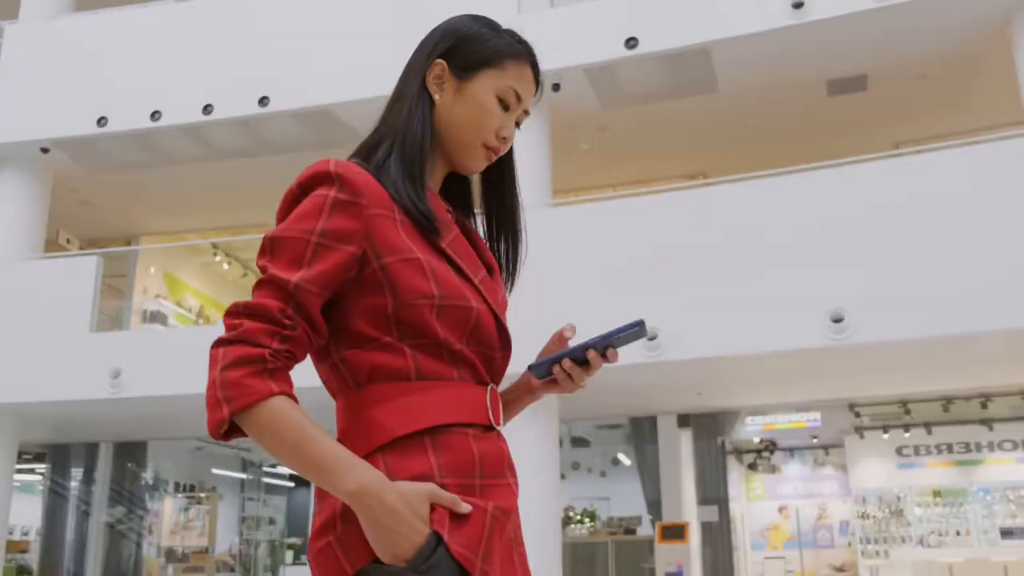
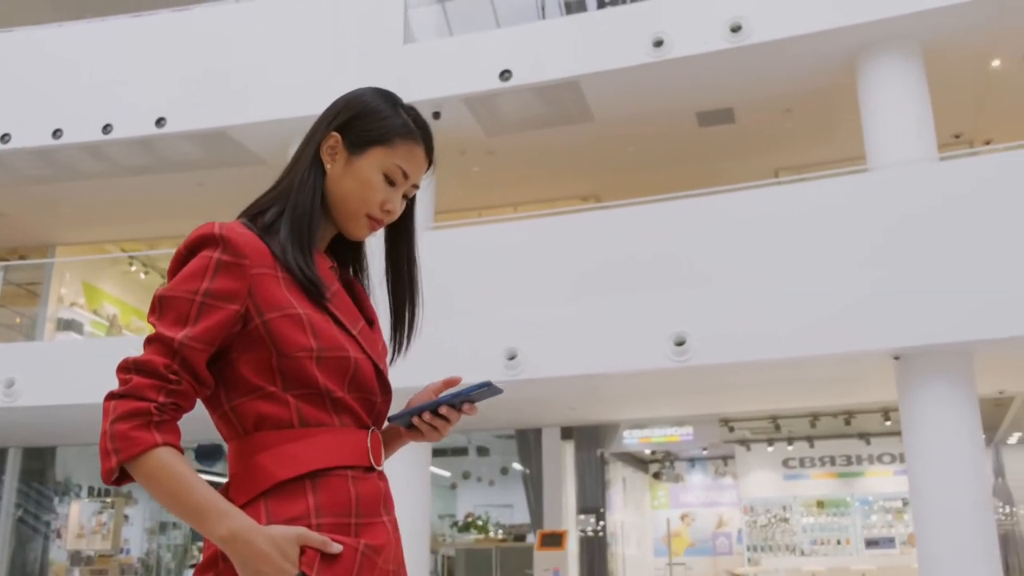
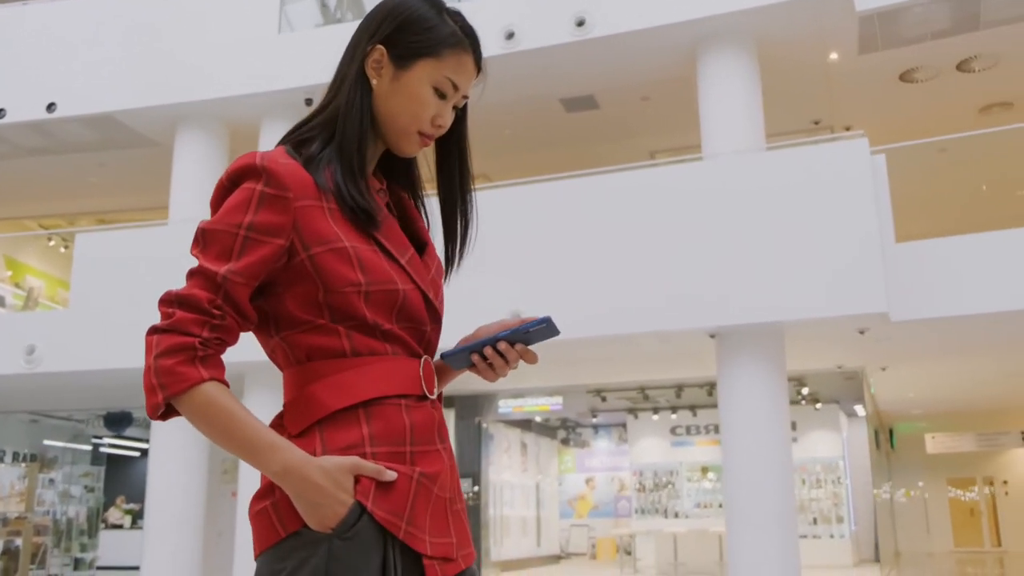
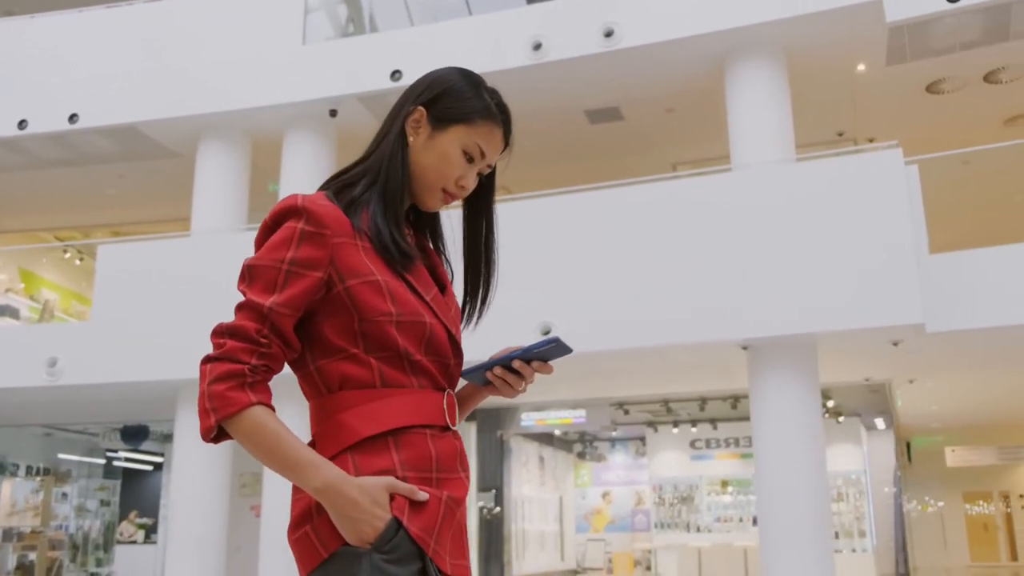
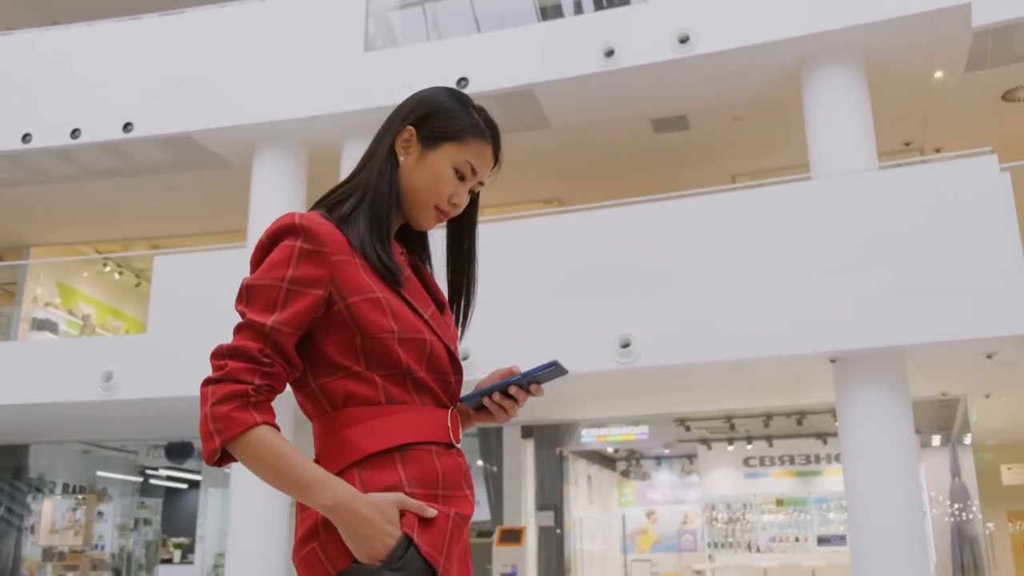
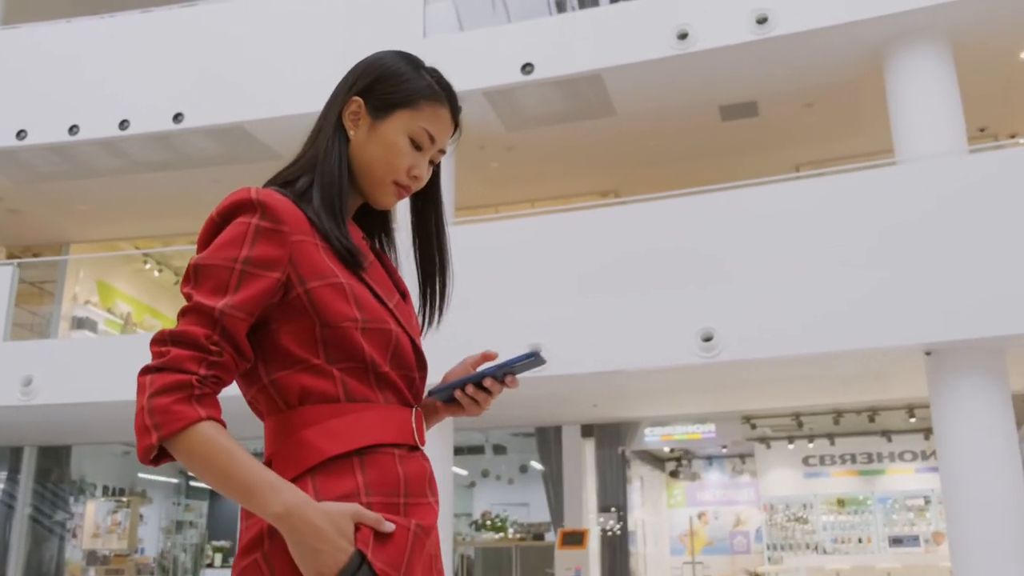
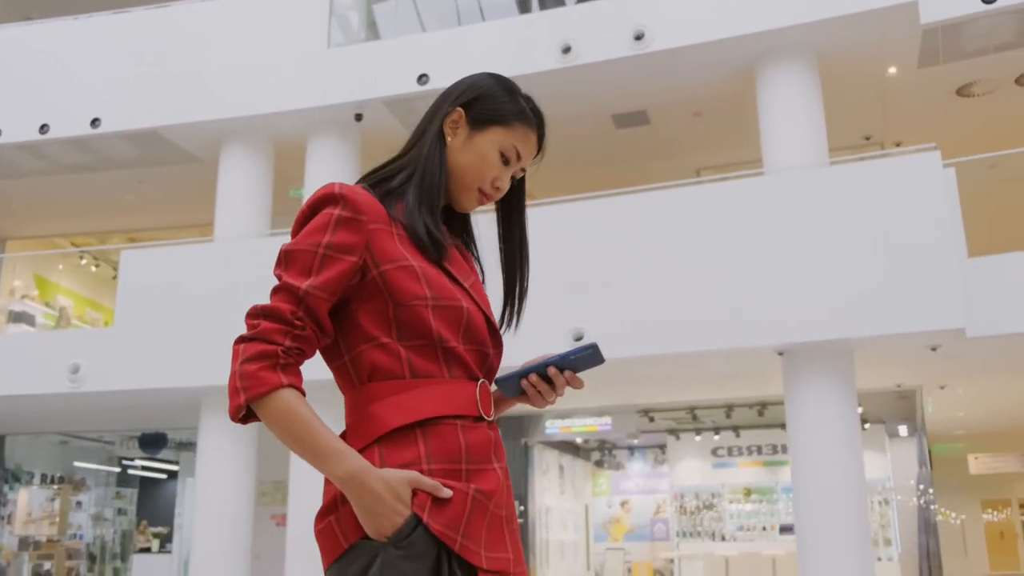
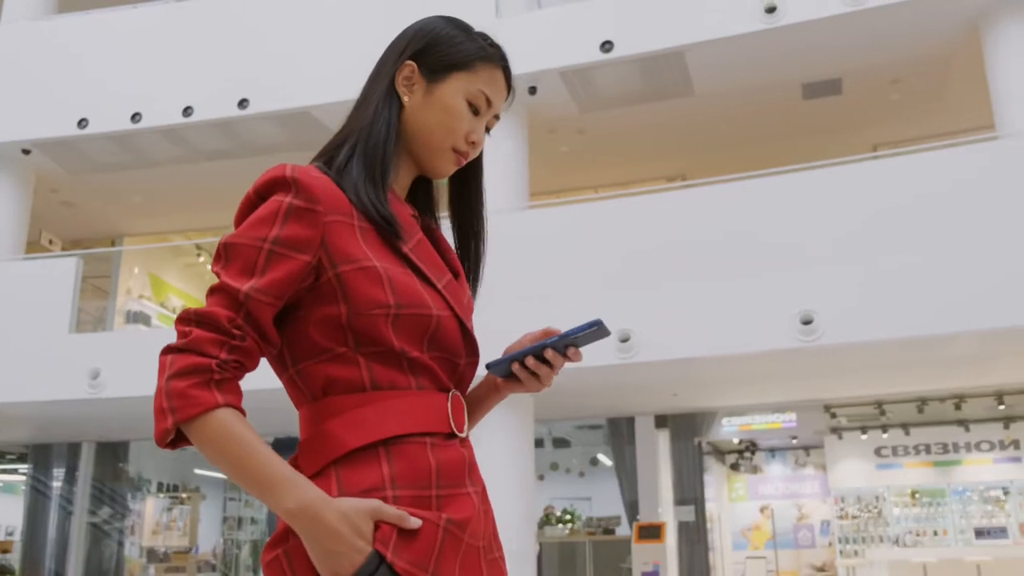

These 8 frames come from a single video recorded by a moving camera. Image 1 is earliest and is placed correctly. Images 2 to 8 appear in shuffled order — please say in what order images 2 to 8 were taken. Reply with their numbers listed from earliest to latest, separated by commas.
8, 6, 2, 5, 7, 4, 3
